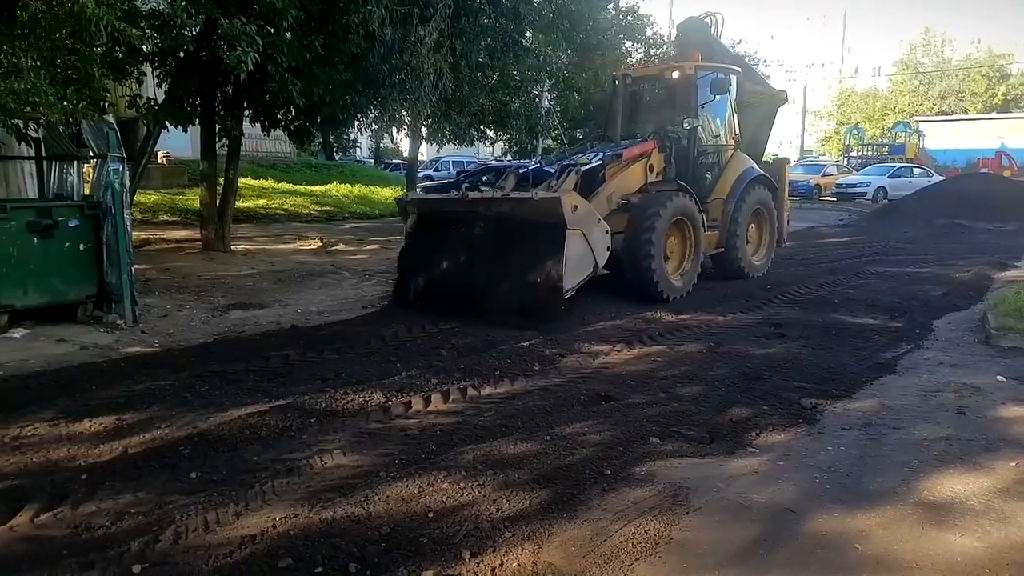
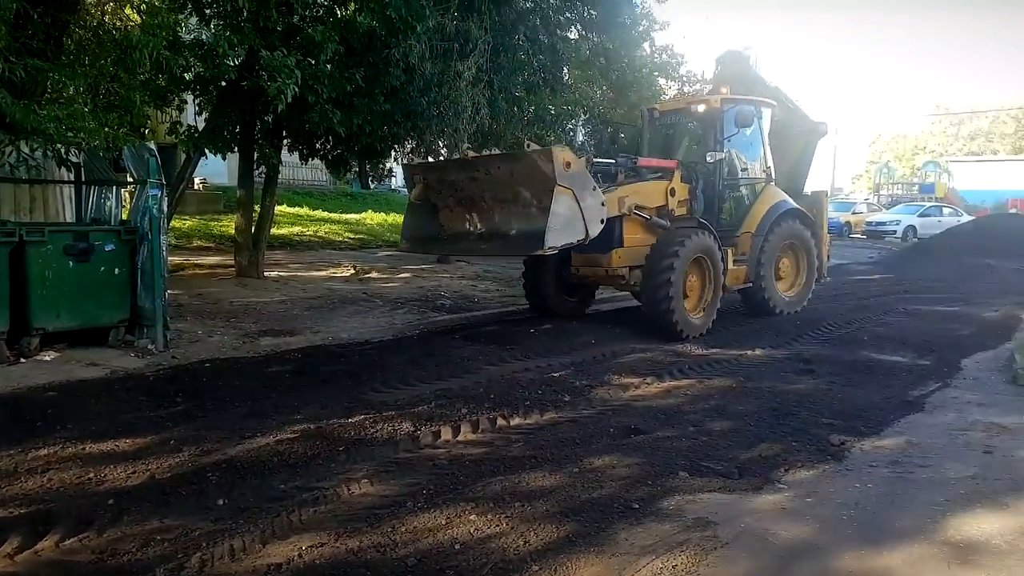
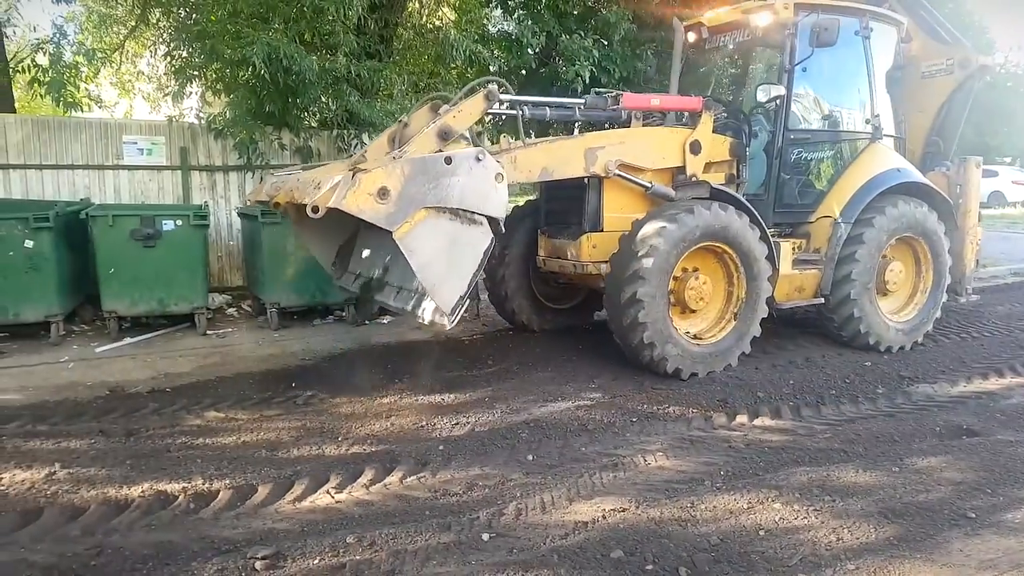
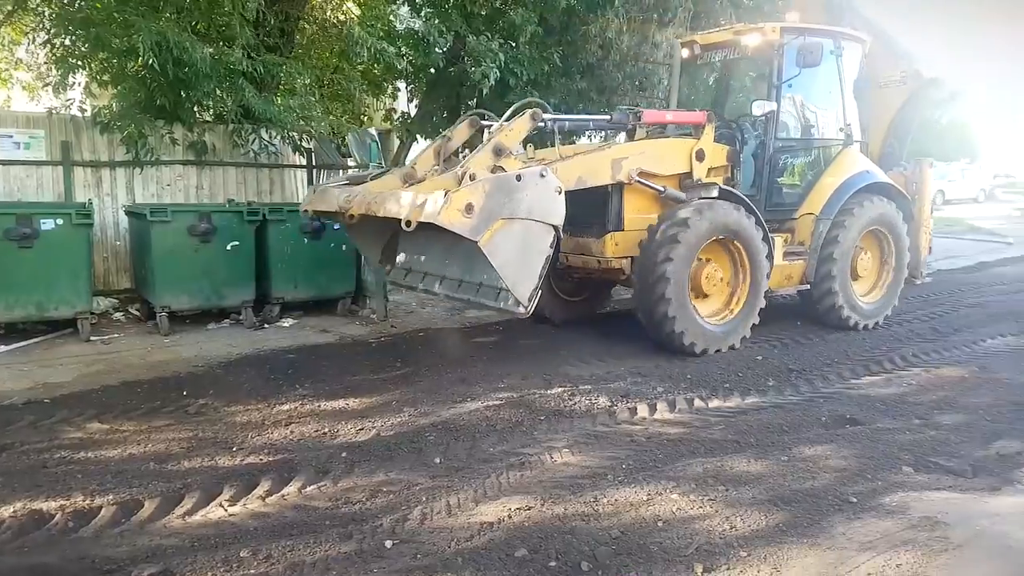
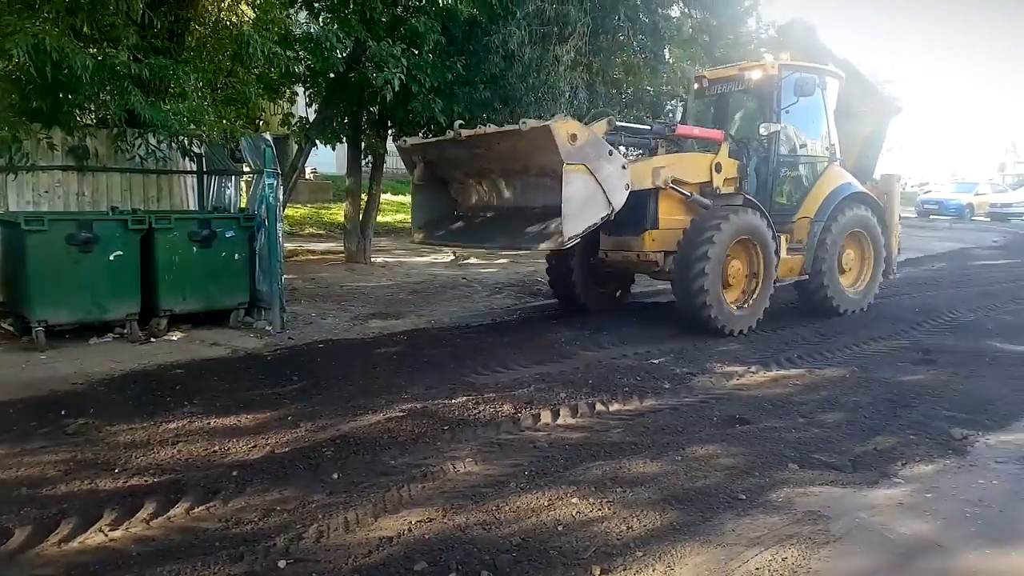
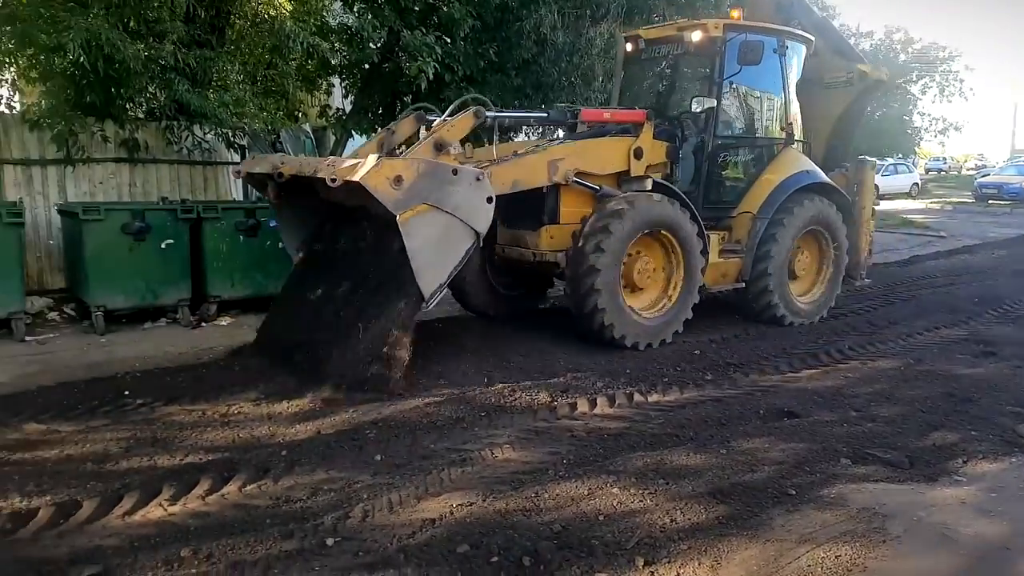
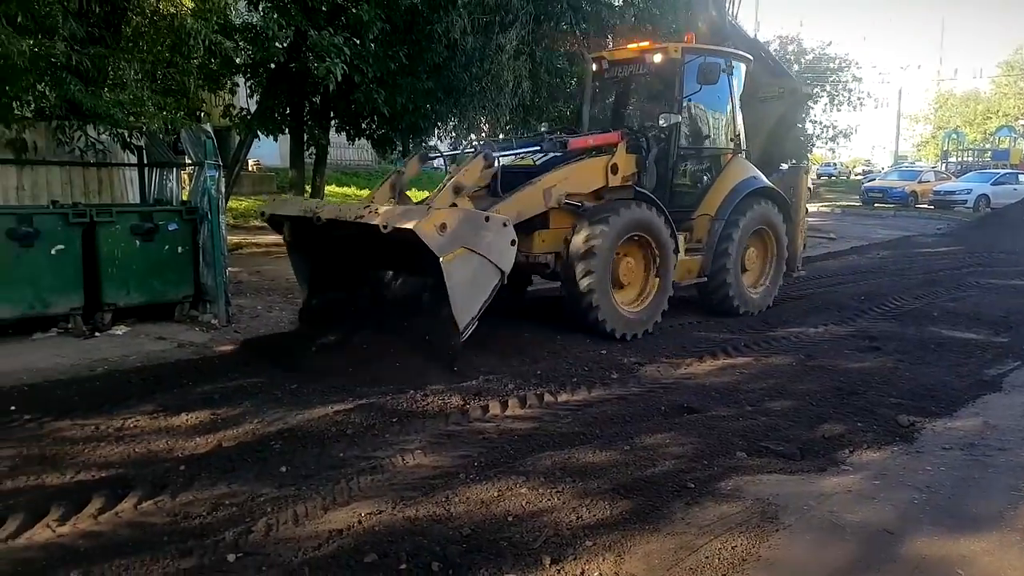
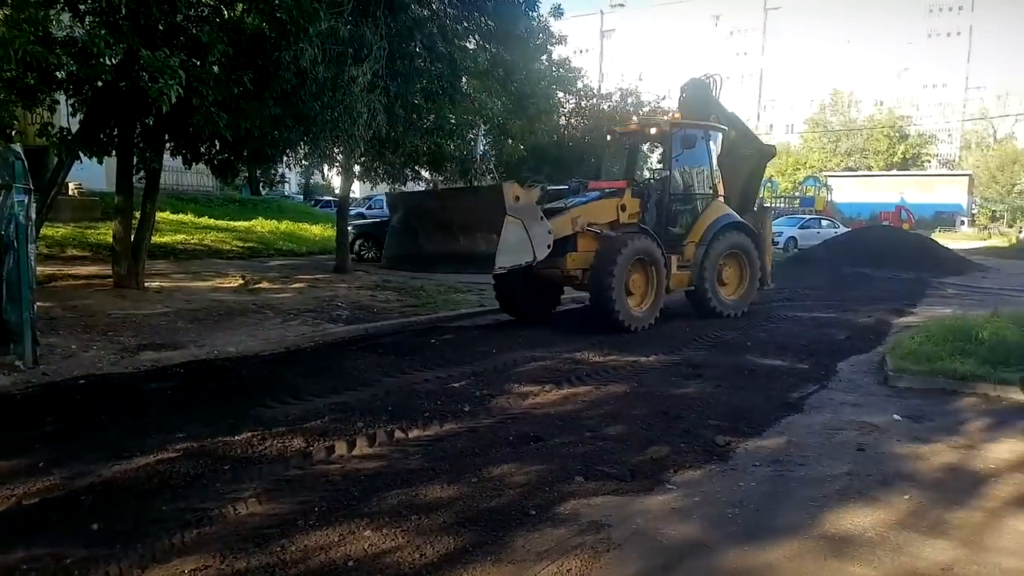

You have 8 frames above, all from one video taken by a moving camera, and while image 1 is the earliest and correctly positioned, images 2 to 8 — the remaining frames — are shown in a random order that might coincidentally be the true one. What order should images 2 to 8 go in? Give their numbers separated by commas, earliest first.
7, 6, 3, 4, 5, 2, 8
